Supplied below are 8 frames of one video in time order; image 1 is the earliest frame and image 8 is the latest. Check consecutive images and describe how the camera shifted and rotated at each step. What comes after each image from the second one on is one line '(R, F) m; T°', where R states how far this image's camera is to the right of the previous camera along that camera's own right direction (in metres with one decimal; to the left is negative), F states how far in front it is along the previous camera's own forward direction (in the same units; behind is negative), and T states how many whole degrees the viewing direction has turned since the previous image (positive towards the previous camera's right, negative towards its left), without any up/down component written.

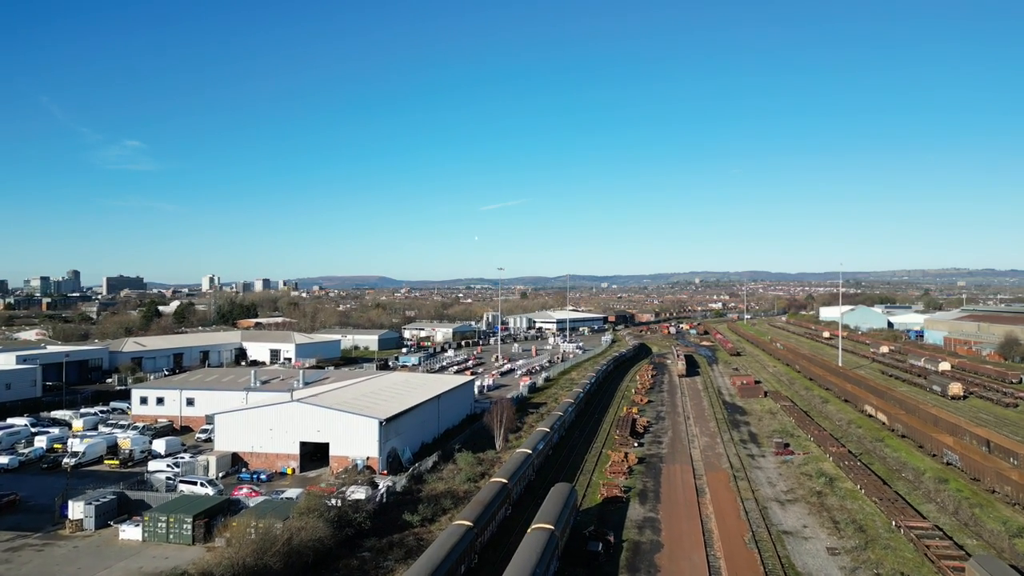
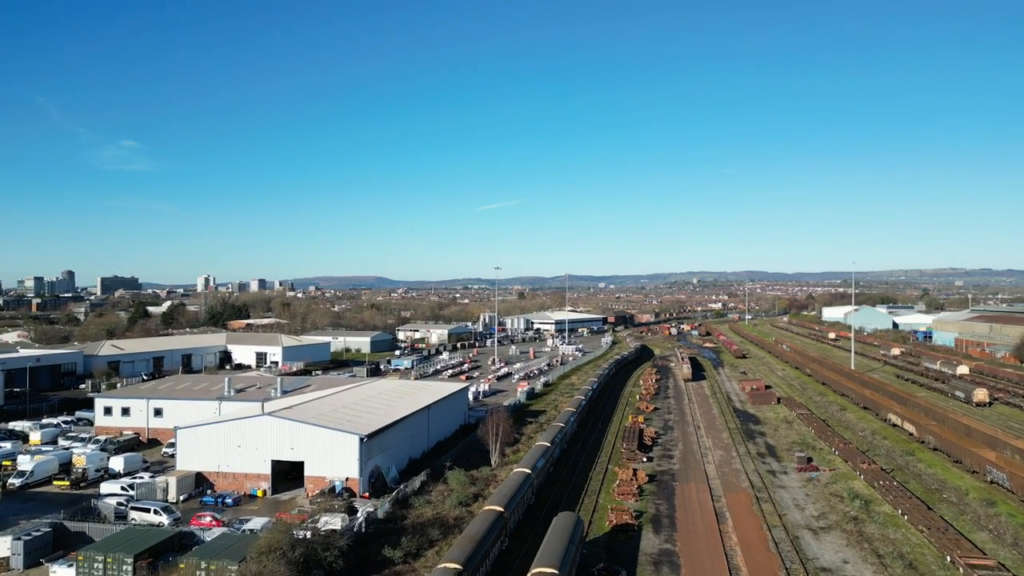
(0.0, +1.7) m; 0°
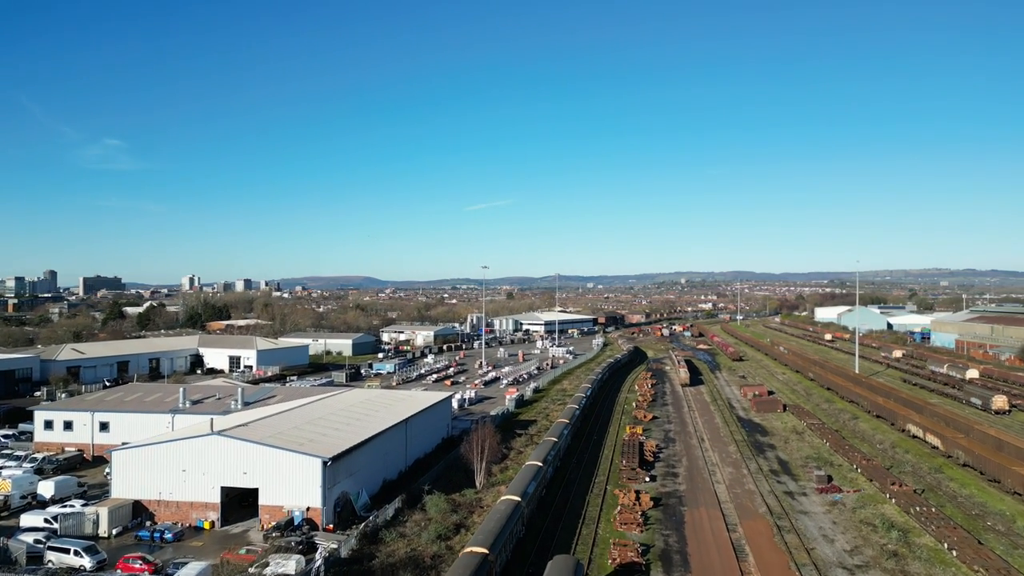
(0.0, +1.8) m; +1°
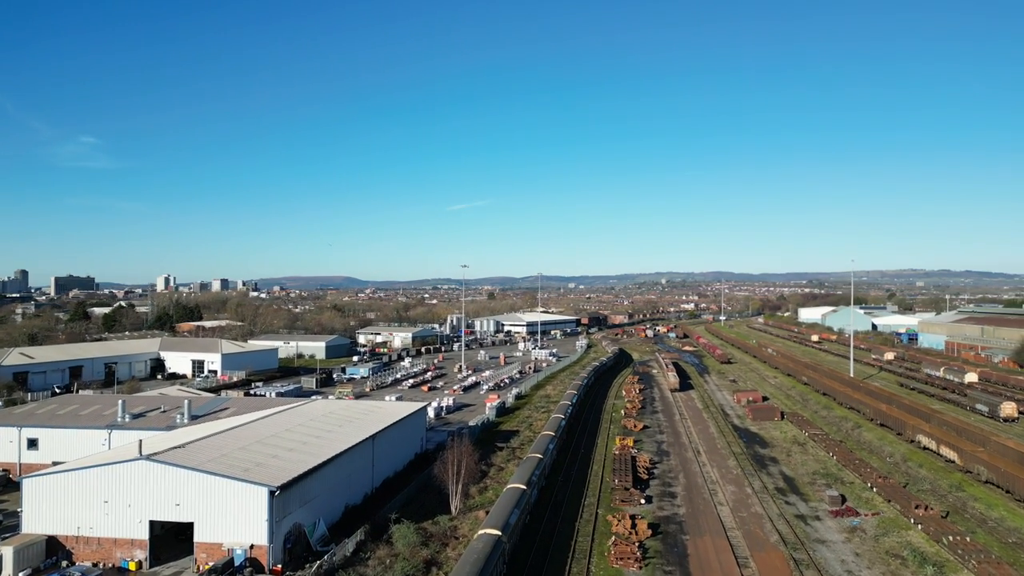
(0.0, +1.7) m; +2°
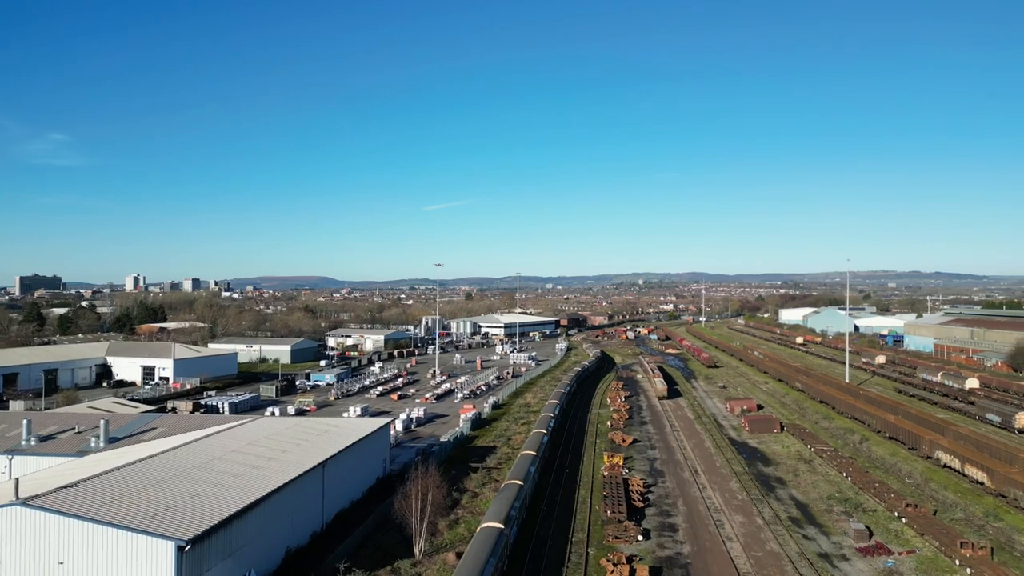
(0.0, +2.1) m; +2°
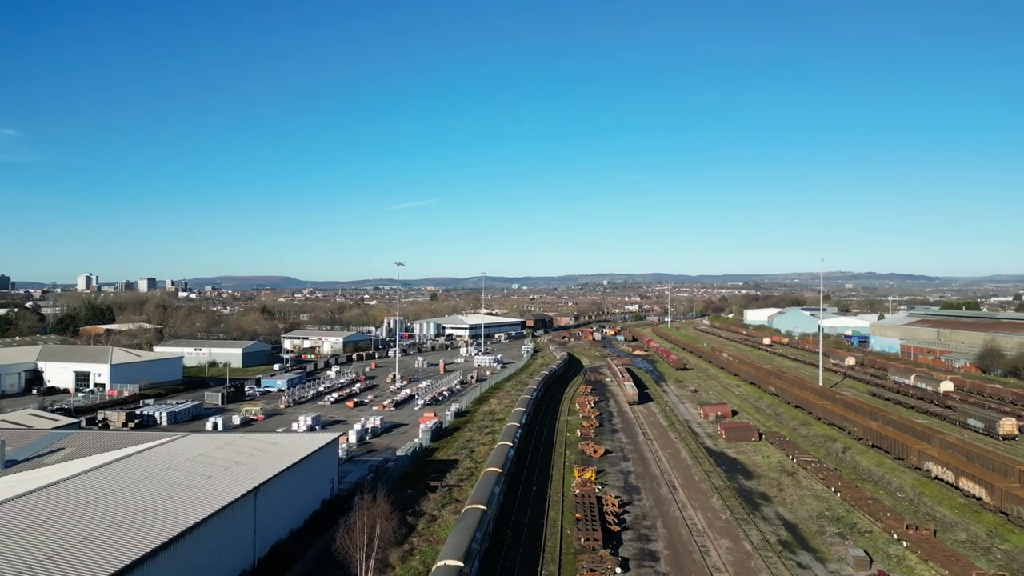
(+0.1, +1.5) m; +3°
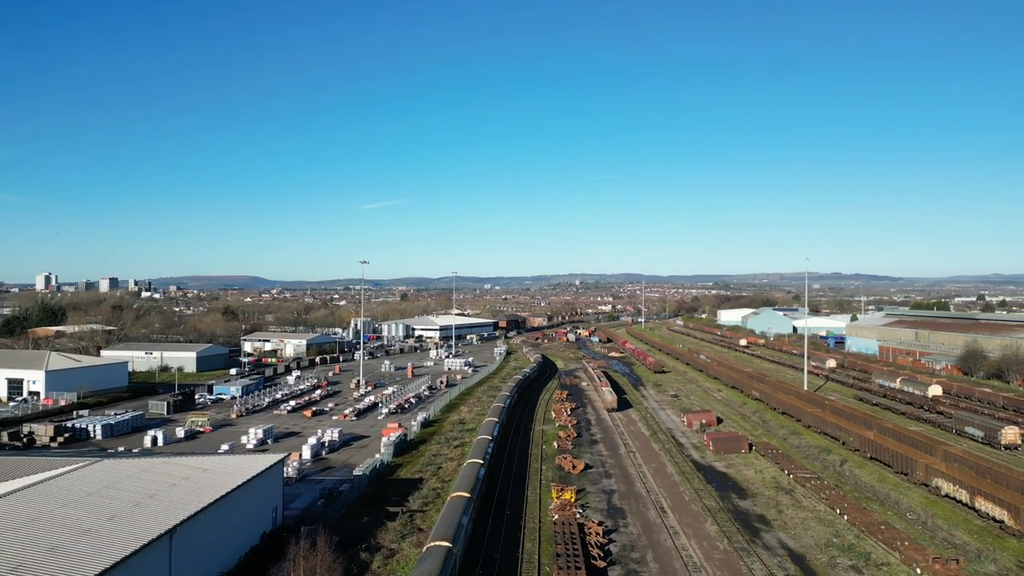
(0.0, +1.7) m; +2°
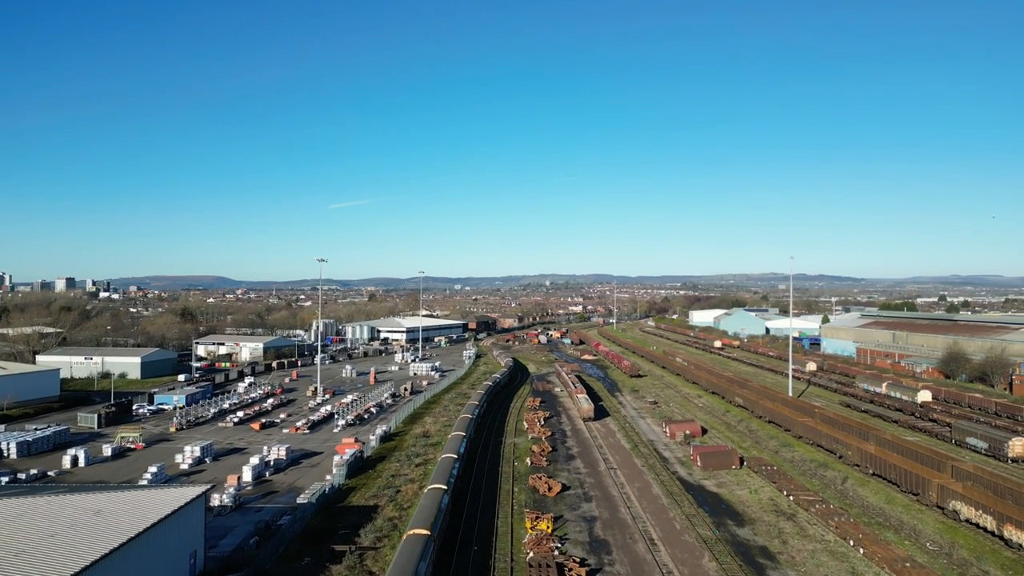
(0.0, +1.9) m; +3°
